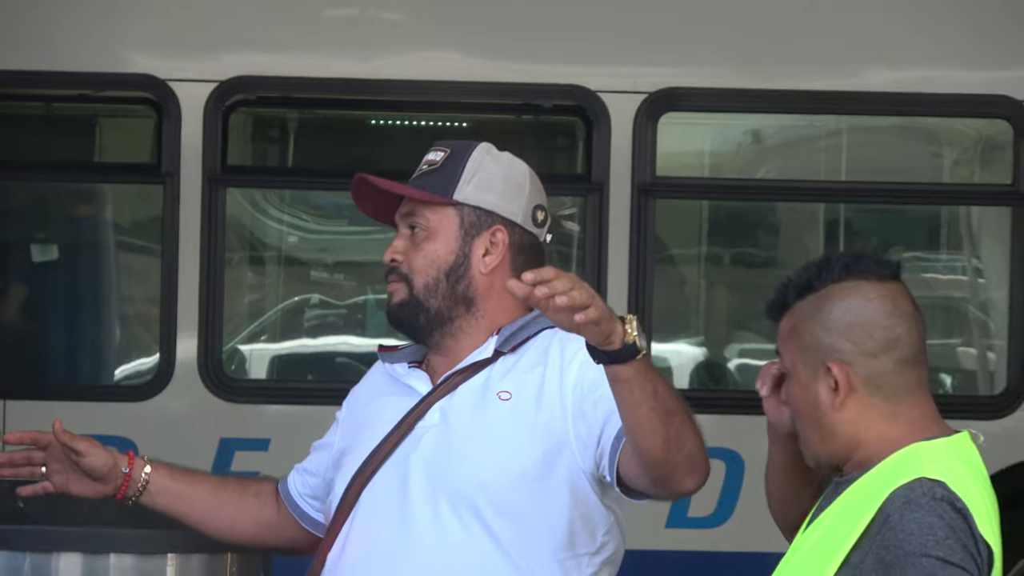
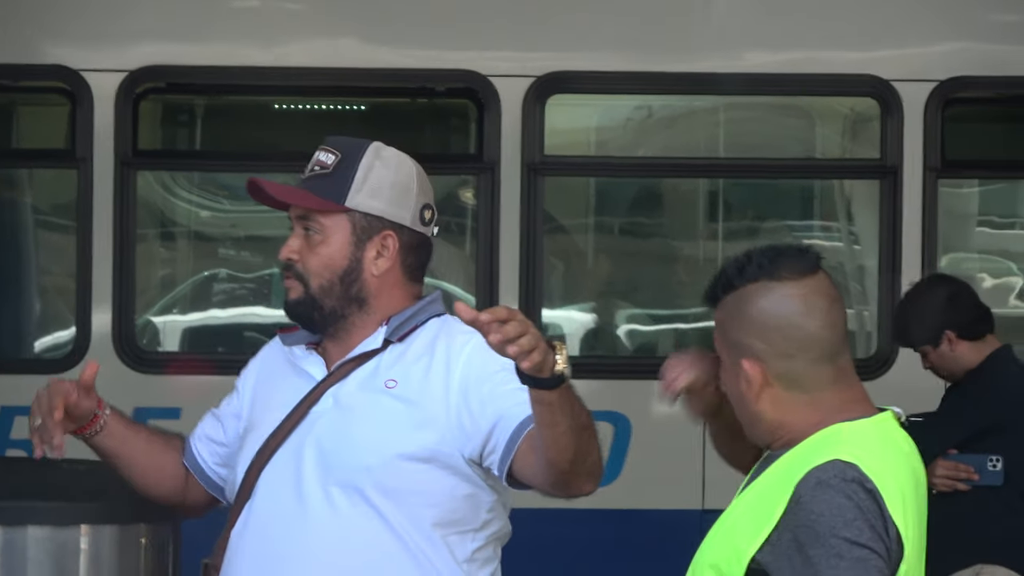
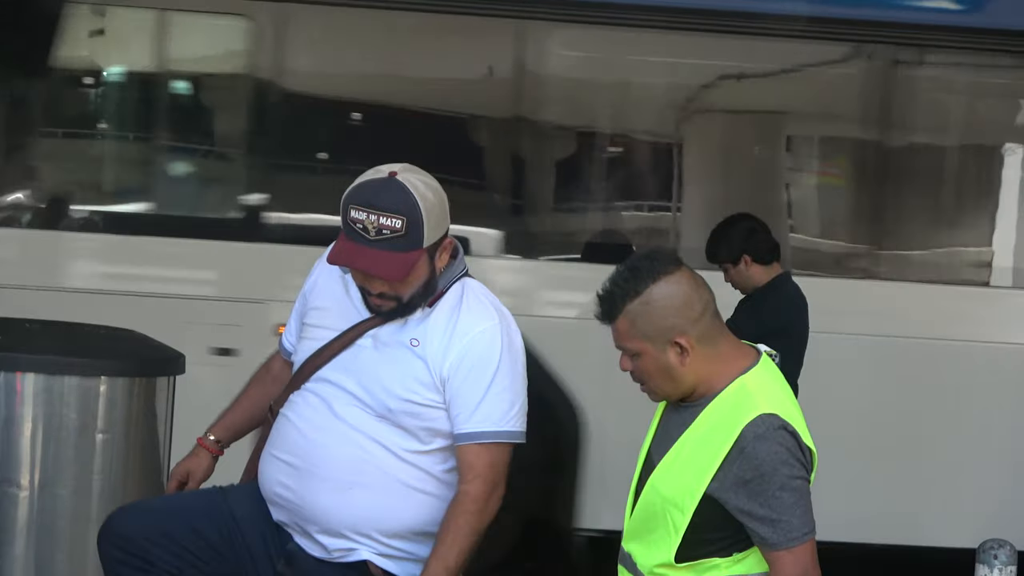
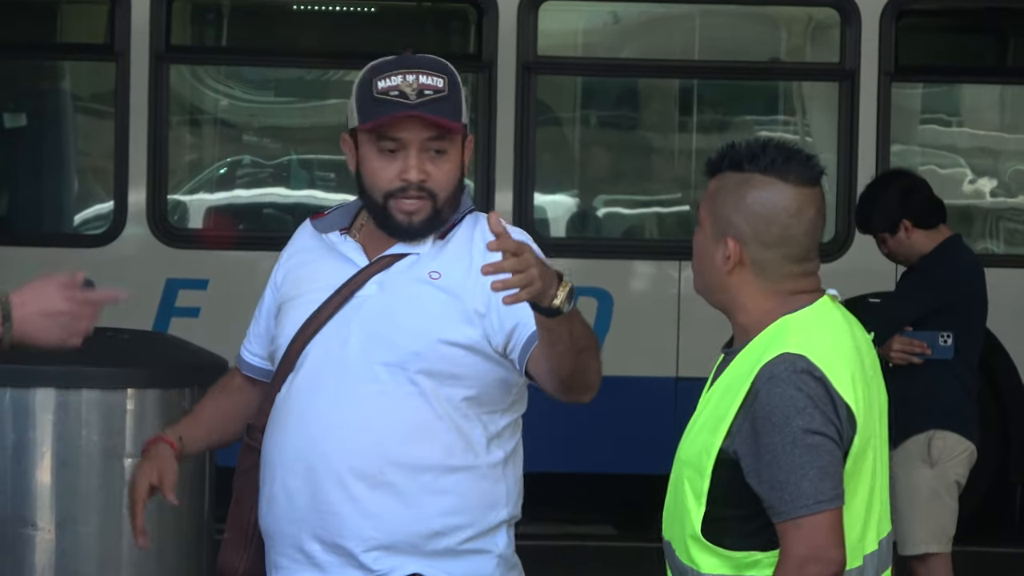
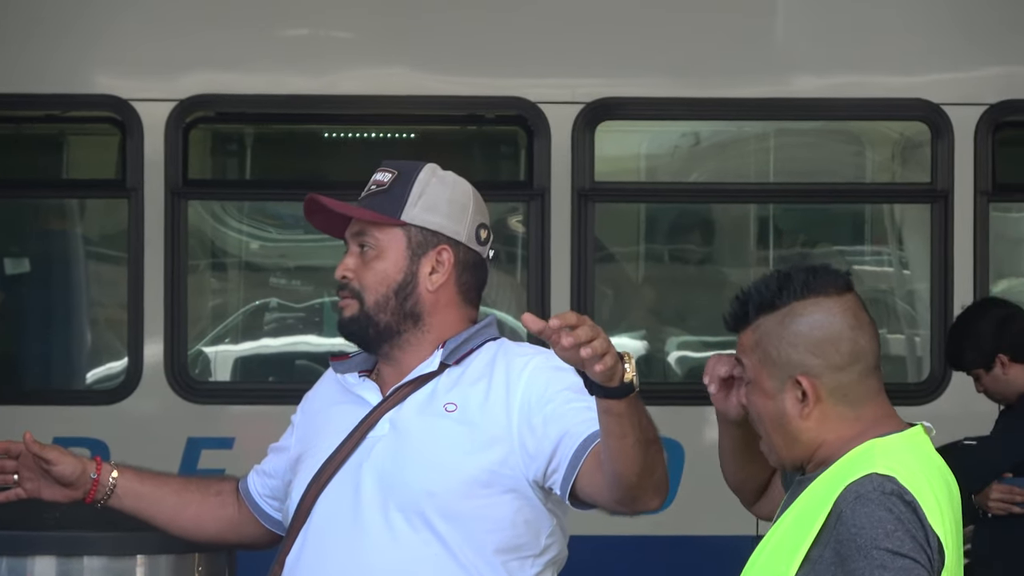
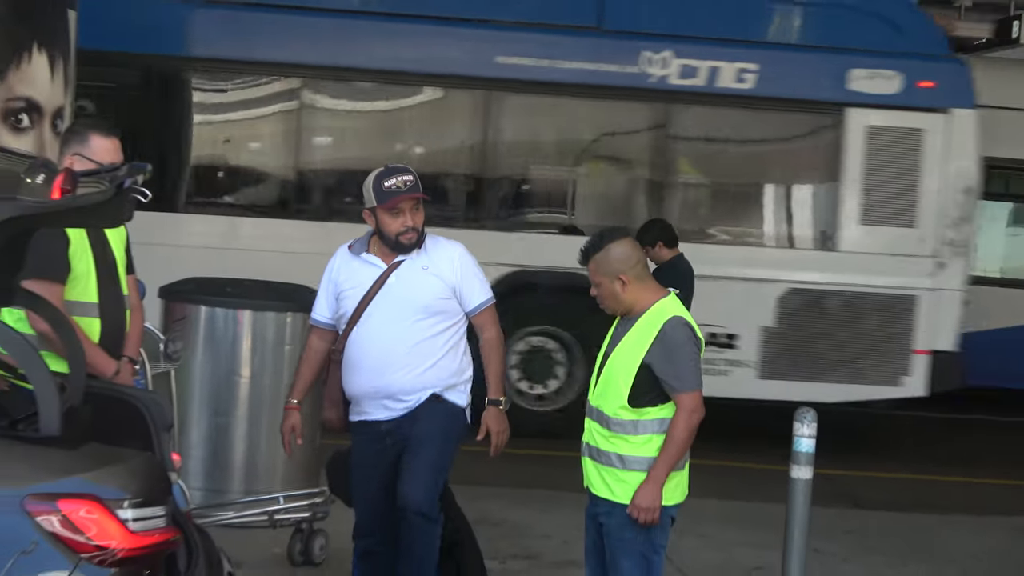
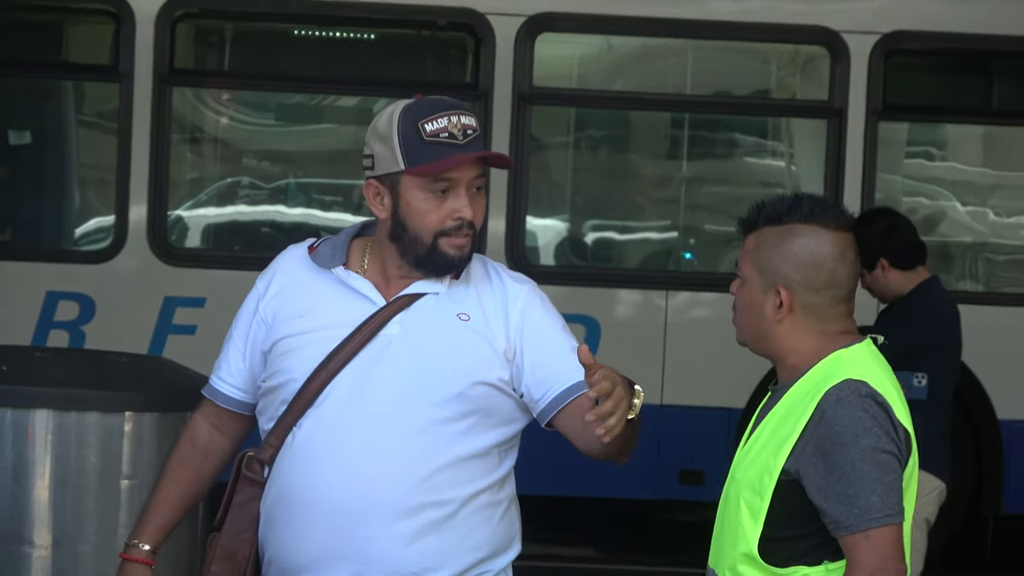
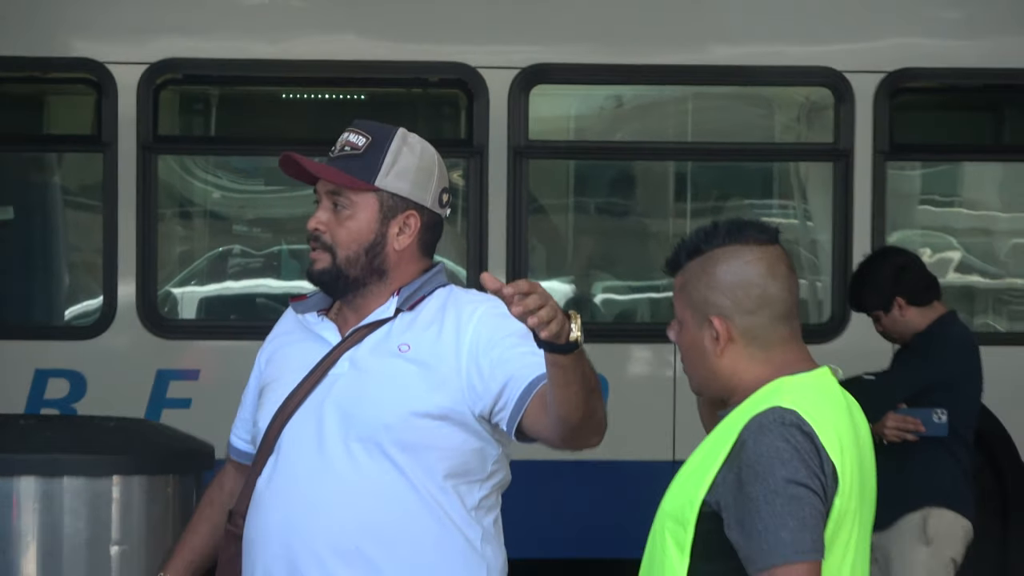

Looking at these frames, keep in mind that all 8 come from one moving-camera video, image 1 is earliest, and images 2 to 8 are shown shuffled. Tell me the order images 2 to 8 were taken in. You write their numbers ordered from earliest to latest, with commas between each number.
5, 2, 8, 4, 7, 3, 6
